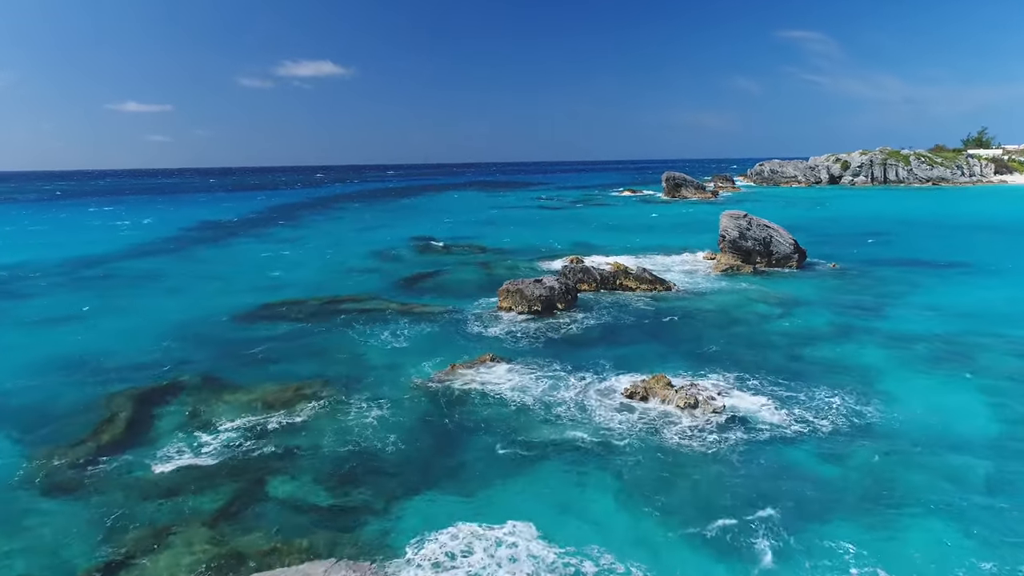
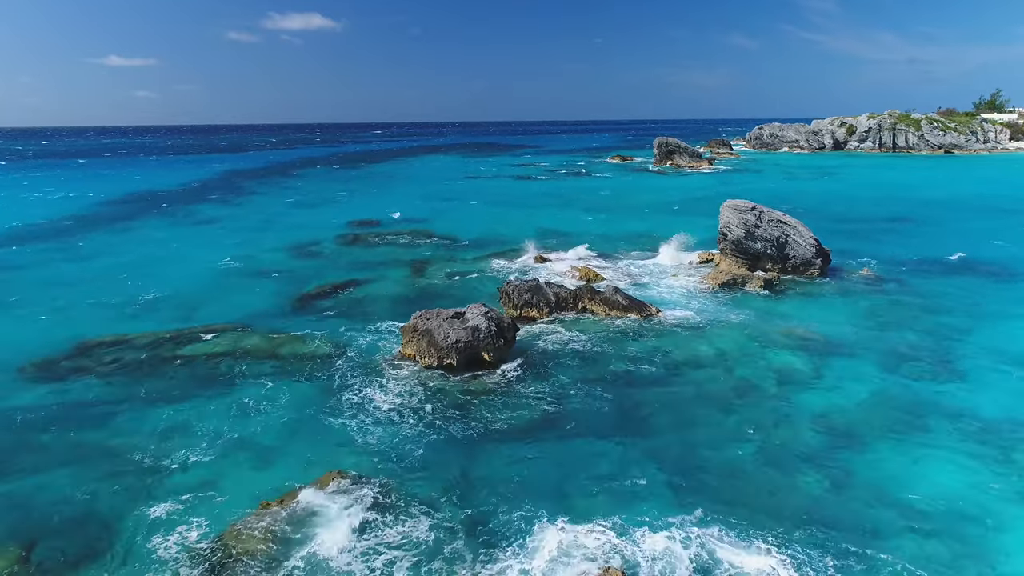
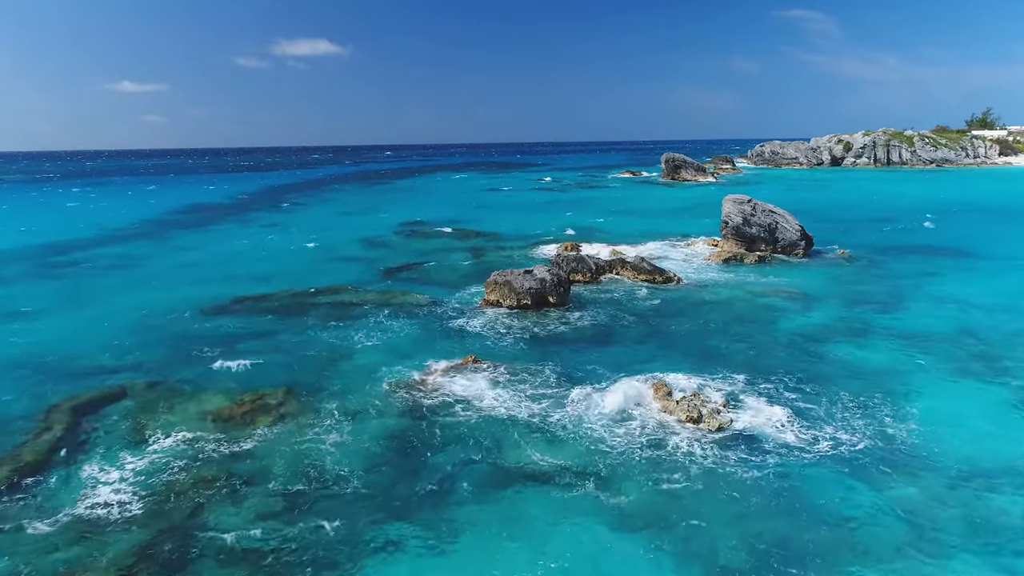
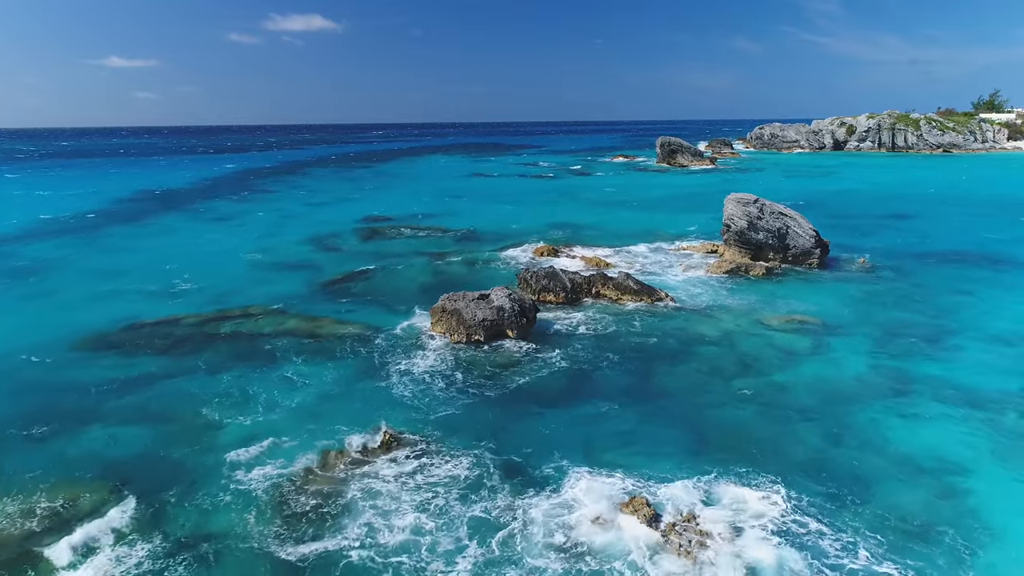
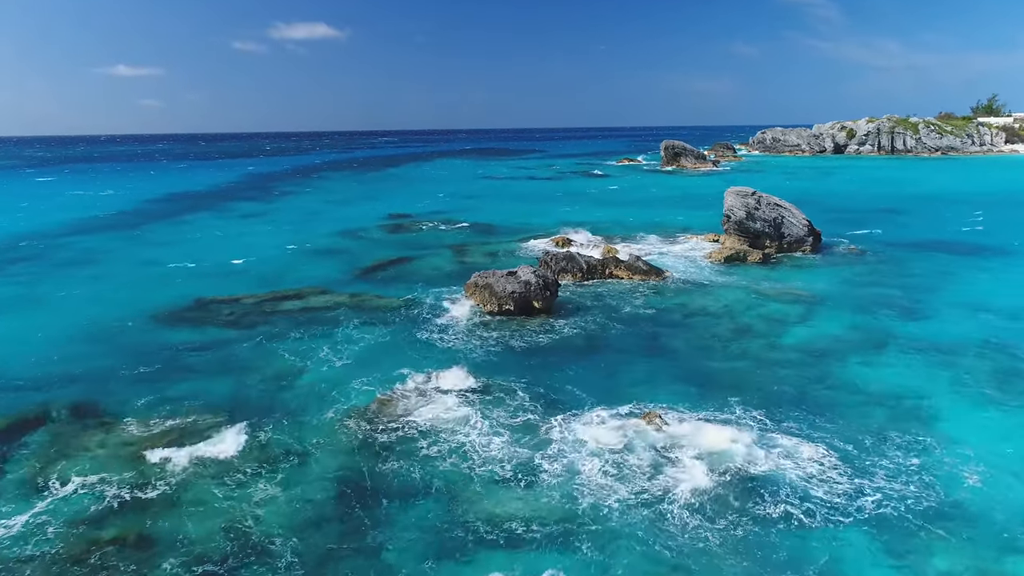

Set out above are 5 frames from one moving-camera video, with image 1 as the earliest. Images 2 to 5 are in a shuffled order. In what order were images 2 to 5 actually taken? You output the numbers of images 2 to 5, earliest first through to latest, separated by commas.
3, 5, 4, 2
